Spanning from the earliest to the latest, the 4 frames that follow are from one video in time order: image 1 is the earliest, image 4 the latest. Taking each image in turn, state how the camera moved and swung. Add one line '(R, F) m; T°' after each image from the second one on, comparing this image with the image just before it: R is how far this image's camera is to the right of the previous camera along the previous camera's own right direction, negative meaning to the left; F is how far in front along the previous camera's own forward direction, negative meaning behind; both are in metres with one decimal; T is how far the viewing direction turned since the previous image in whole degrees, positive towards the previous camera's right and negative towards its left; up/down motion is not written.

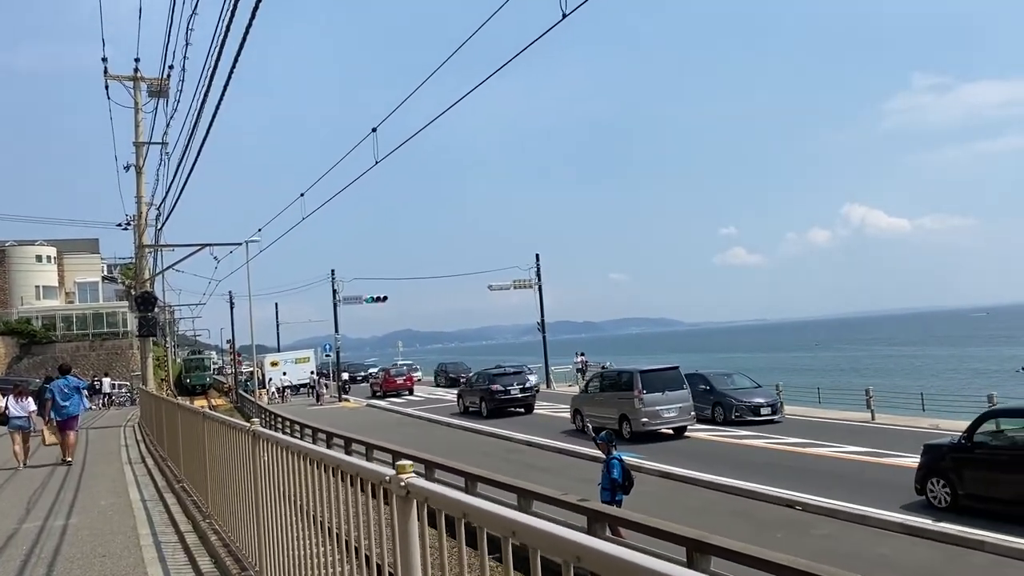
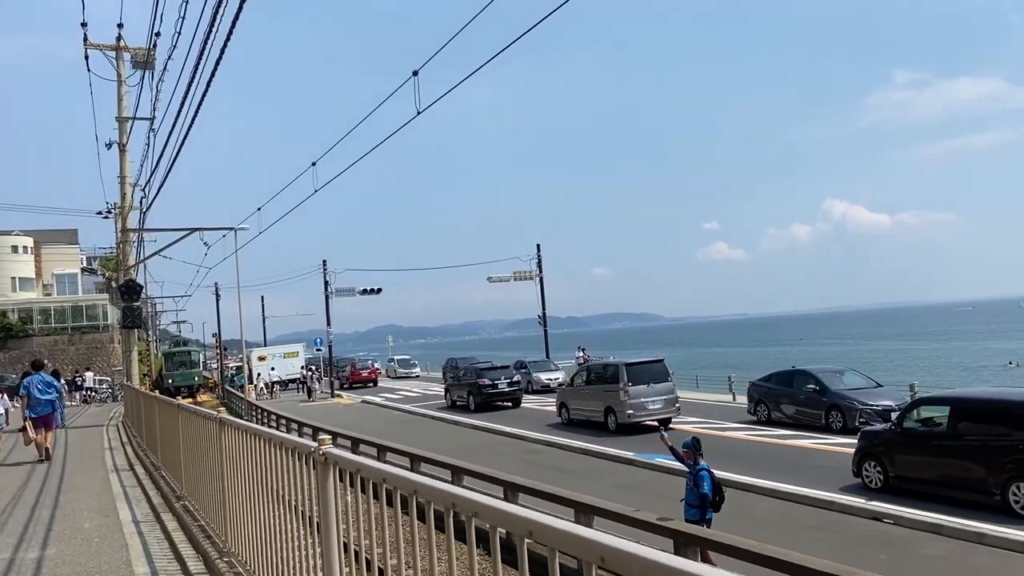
(-0.6, +1.1) m; +1°
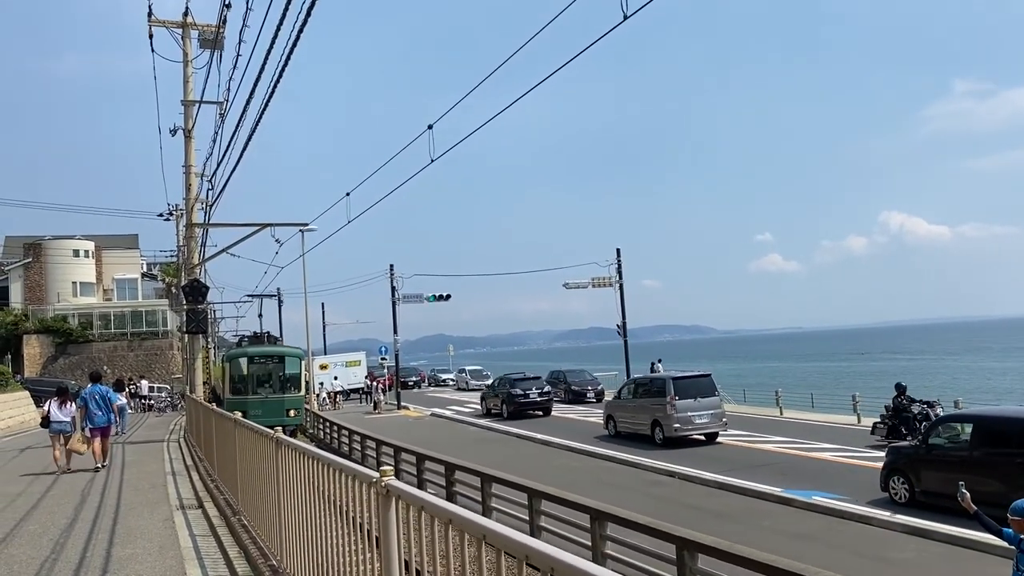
(-1.0, +1.8) m; -4°
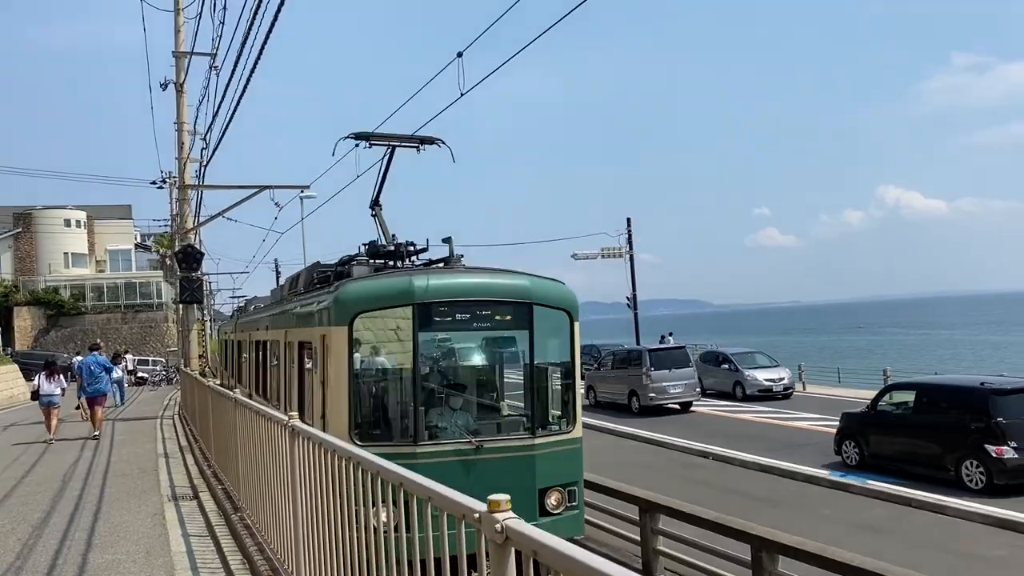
(-0.4, +0.9) m; 0°
